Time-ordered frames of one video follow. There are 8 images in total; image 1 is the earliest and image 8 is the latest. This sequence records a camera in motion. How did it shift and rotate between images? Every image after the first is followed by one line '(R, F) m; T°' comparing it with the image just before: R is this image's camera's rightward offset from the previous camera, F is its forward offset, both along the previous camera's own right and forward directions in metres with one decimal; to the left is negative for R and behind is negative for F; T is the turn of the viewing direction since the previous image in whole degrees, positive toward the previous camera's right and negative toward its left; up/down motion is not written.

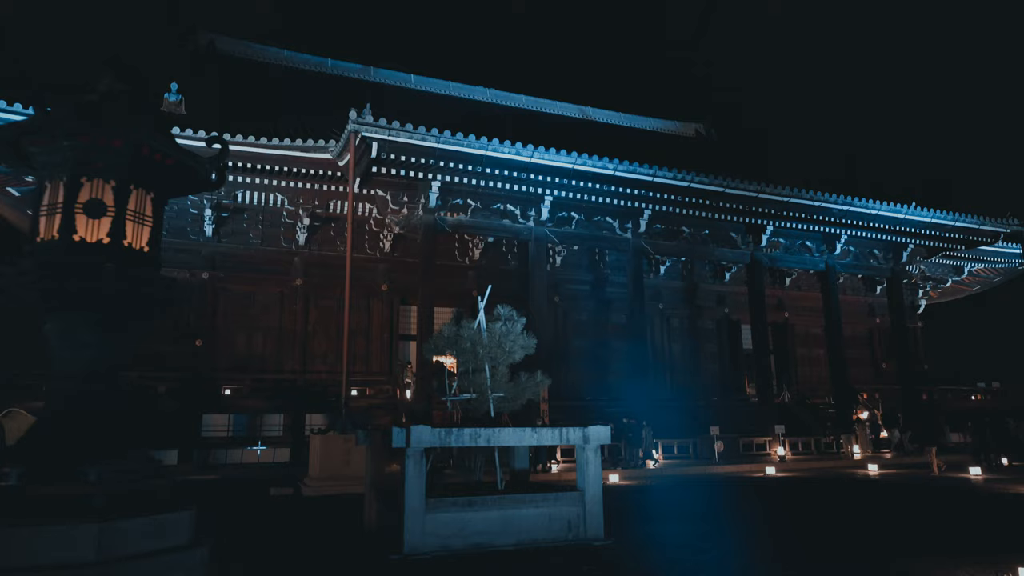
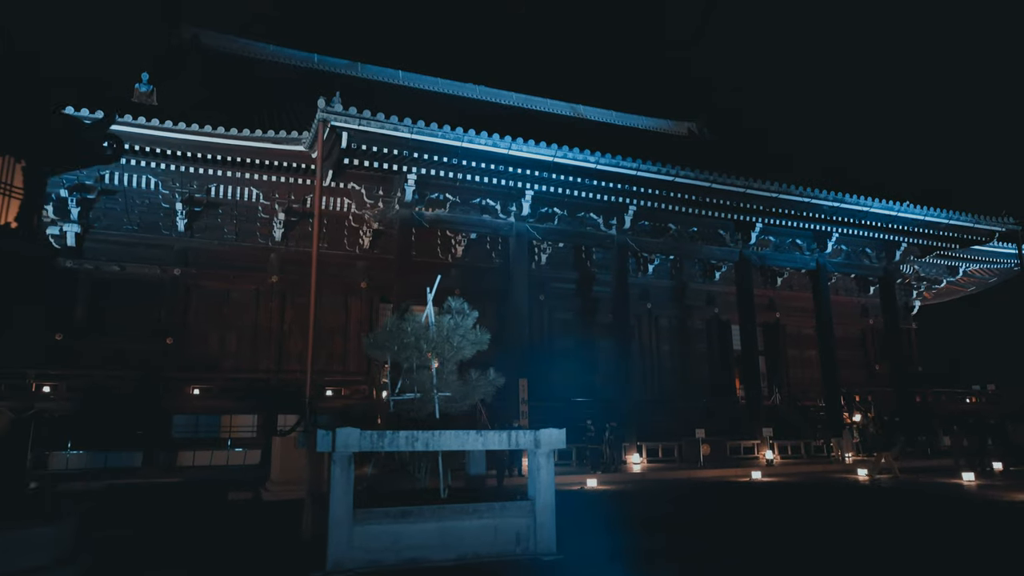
(+0.4, +0.4) m; 0°
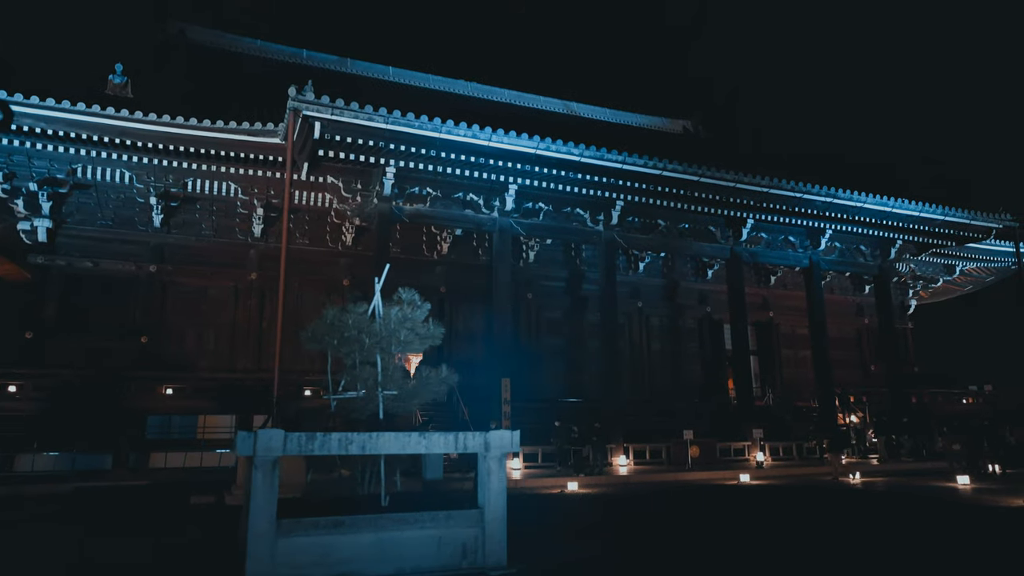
(+0.3, +0.4) m; 0°
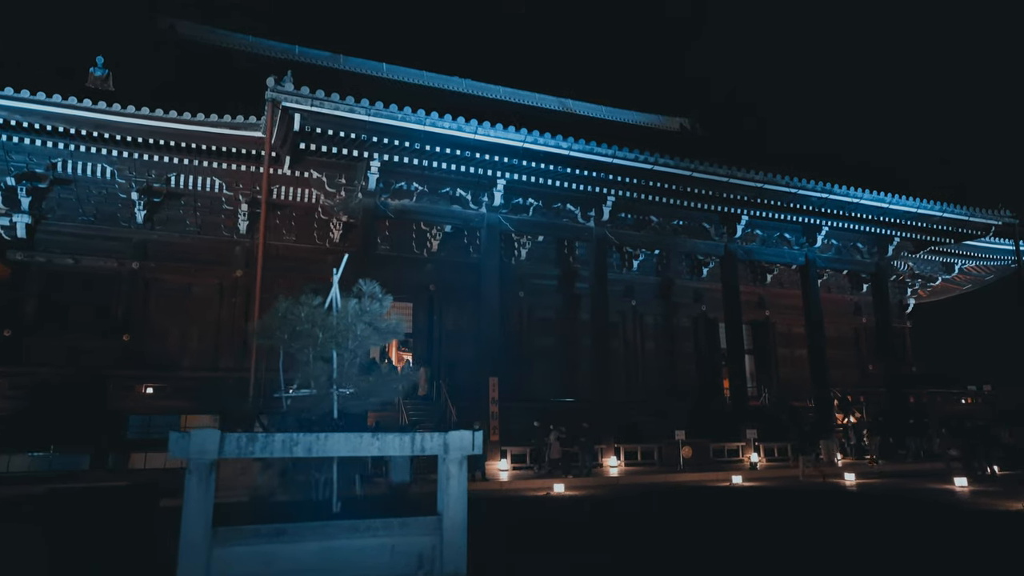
(+0.2, +0.3) m; 0°
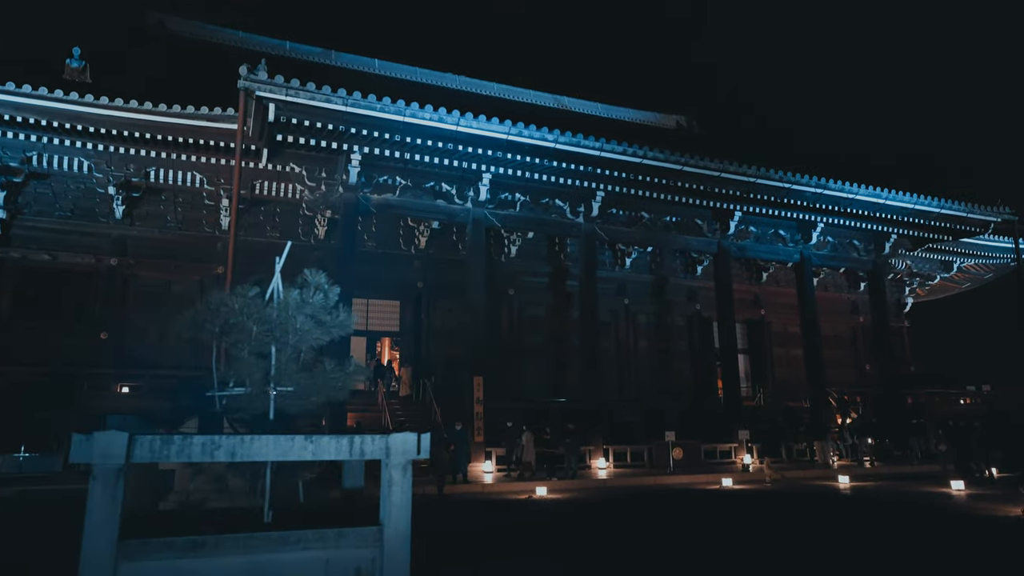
(+0.3, +0.3) m; 0°
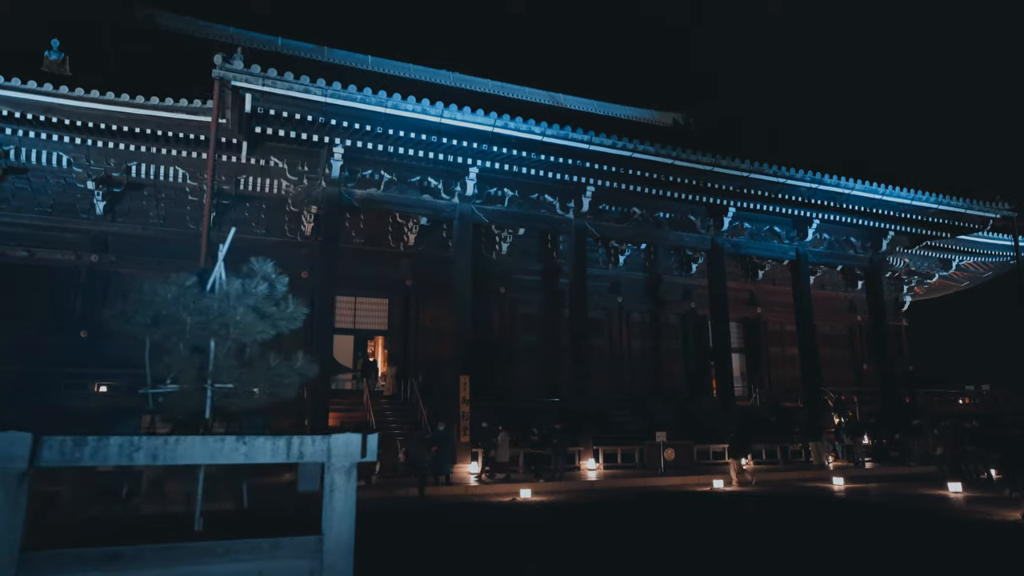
(+0.2, +0.3) m; 0°
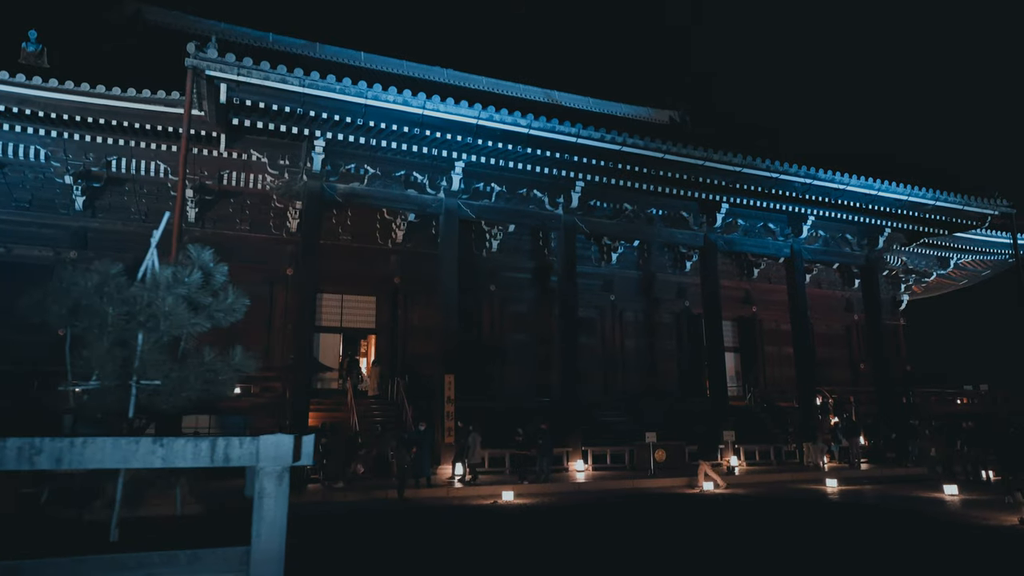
(+0.3, +0.3) m; 0°
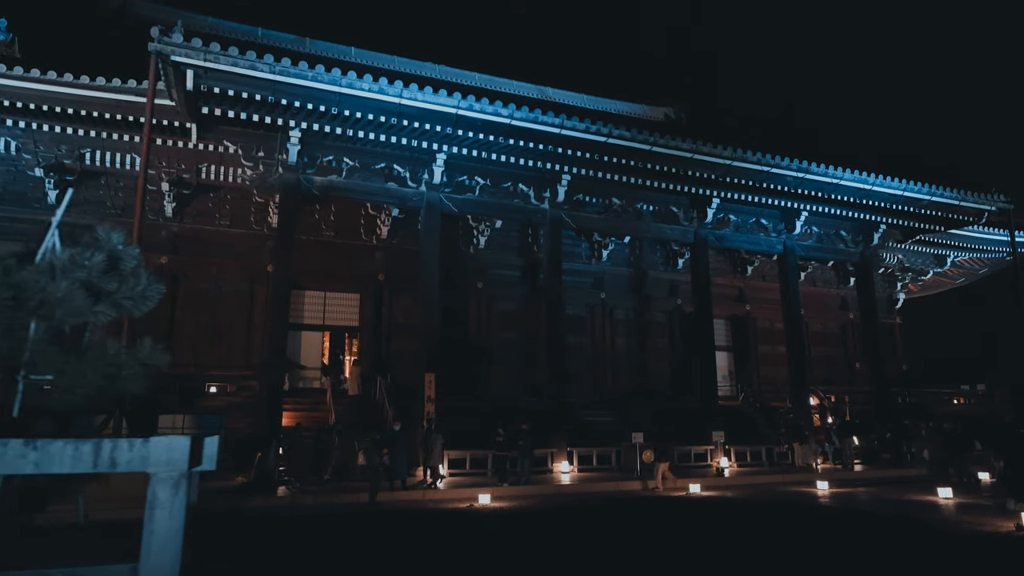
(+0.3, +0.3) m; 0°
